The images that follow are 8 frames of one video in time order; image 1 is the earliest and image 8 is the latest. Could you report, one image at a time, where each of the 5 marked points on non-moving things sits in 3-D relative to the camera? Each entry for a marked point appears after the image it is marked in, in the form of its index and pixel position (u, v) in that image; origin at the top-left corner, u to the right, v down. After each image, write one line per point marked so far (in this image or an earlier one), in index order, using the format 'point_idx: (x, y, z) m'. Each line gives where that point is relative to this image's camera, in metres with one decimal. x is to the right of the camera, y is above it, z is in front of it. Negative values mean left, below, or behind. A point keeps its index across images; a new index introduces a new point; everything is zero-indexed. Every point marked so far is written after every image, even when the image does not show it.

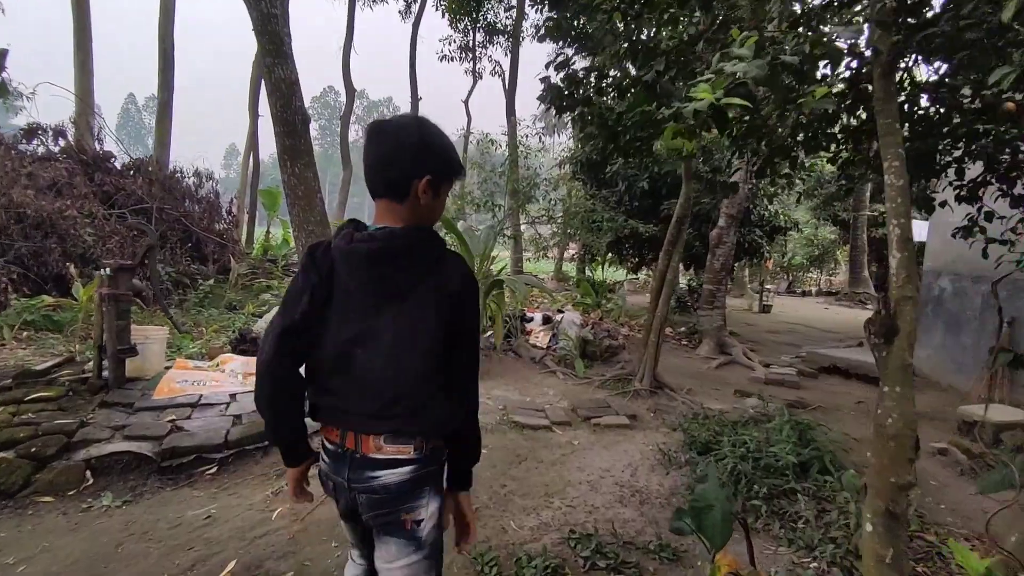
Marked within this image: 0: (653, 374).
0: (+1.4, -0.8, +5.2) m
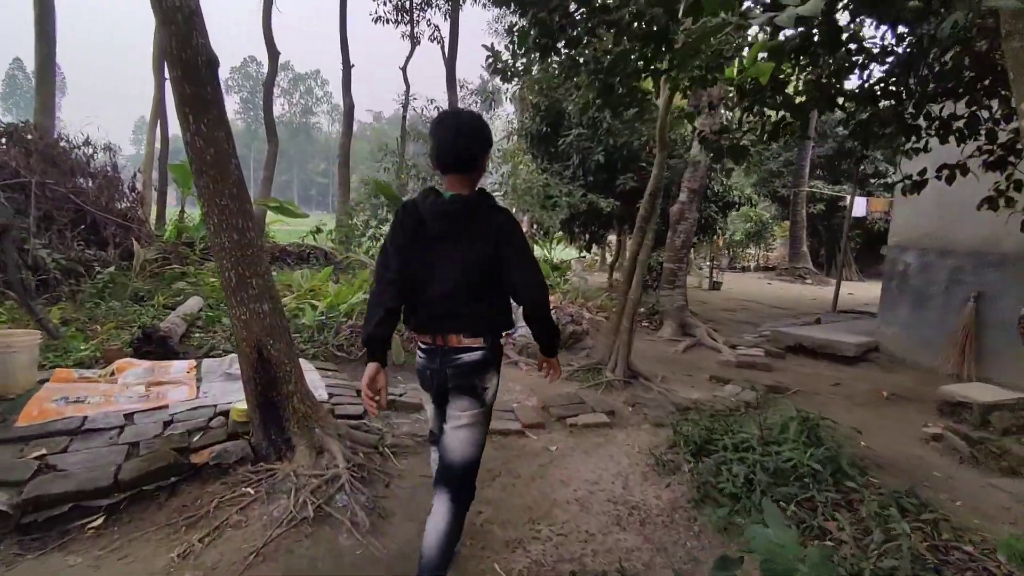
0: (+1.0, -0.7, +4.8) m
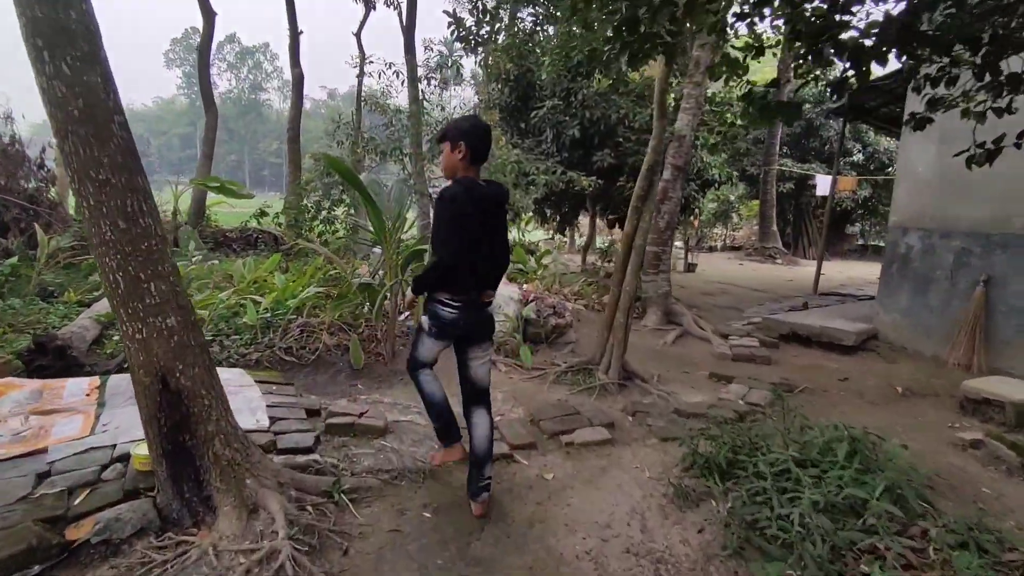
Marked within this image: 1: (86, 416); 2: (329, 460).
0: (+0.9, -0.6, +4.2) m
1: (-2.2, -0.7, +2.8) m
2: (-0.9, -0.8, +2.6) m
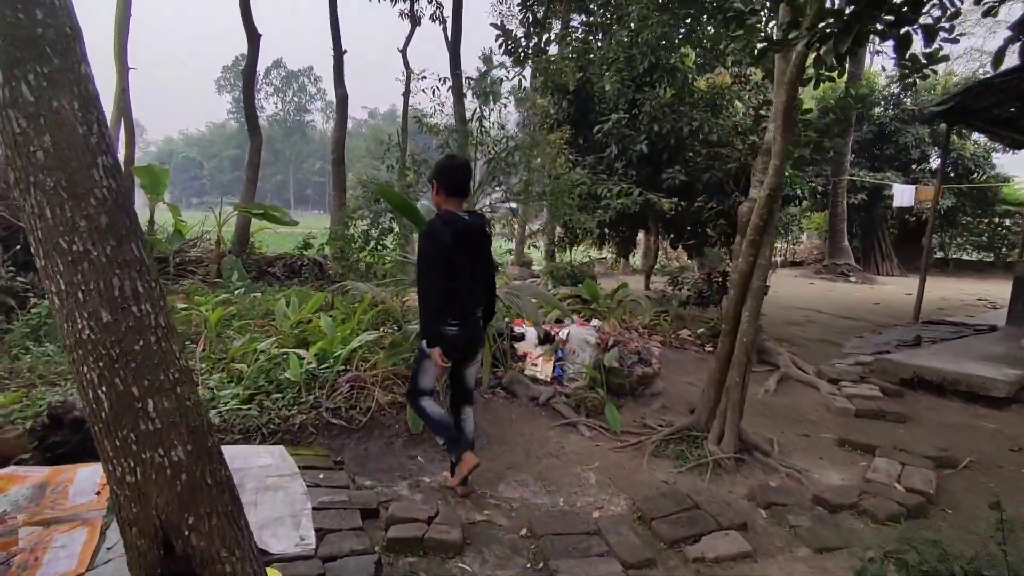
0: (+1.4, -0.9, +3.4) m
1: (-1.7, -1.0, +2.2) m
2: (-0.4, -1.1, +2.0) m
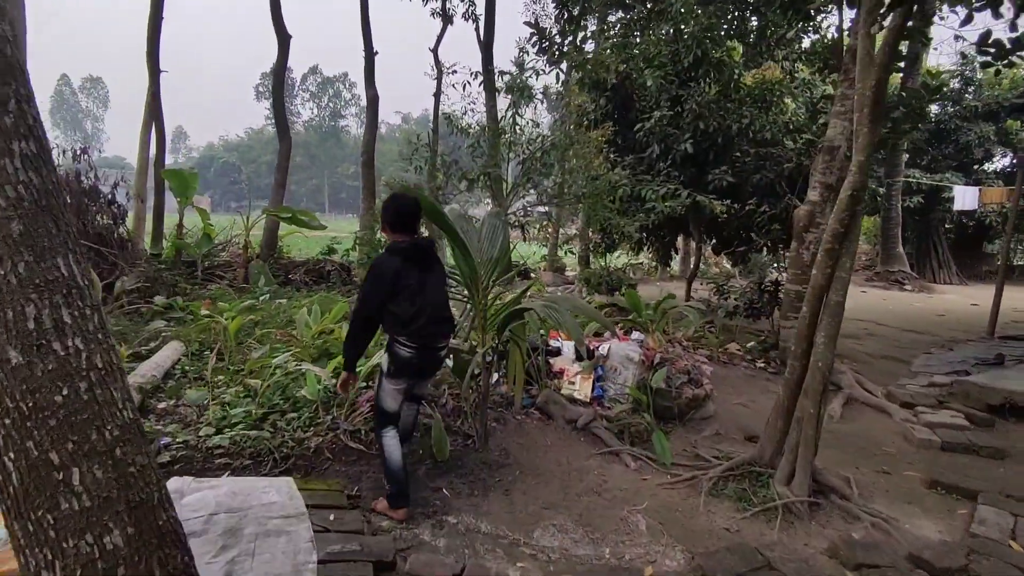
0: (+1.6, -1.0, +2.9) m
1: (-1.6, -1.0, +1.9) m
2: (-0.3, -1.2, +1.6) m
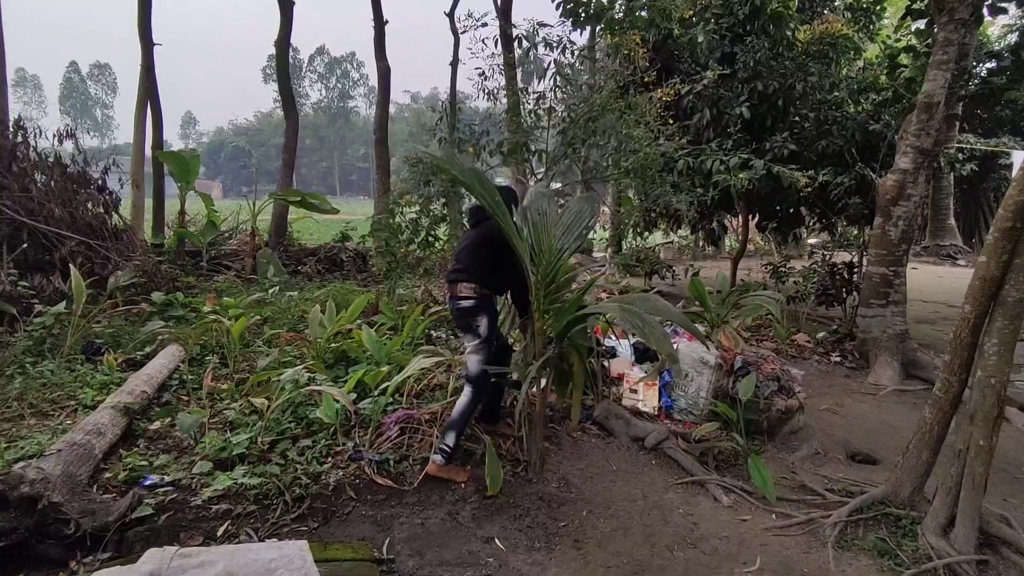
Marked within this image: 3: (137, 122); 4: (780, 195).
0: (+1.9, -1.0, +2.3) m
1: (-1.3, -1.1, +1.3) m
2: (0.0, -1.3, +1.0) m
3: (-5.7, +2.5, +8.3) m
4: (+3.1, +1.1, +6.4) m
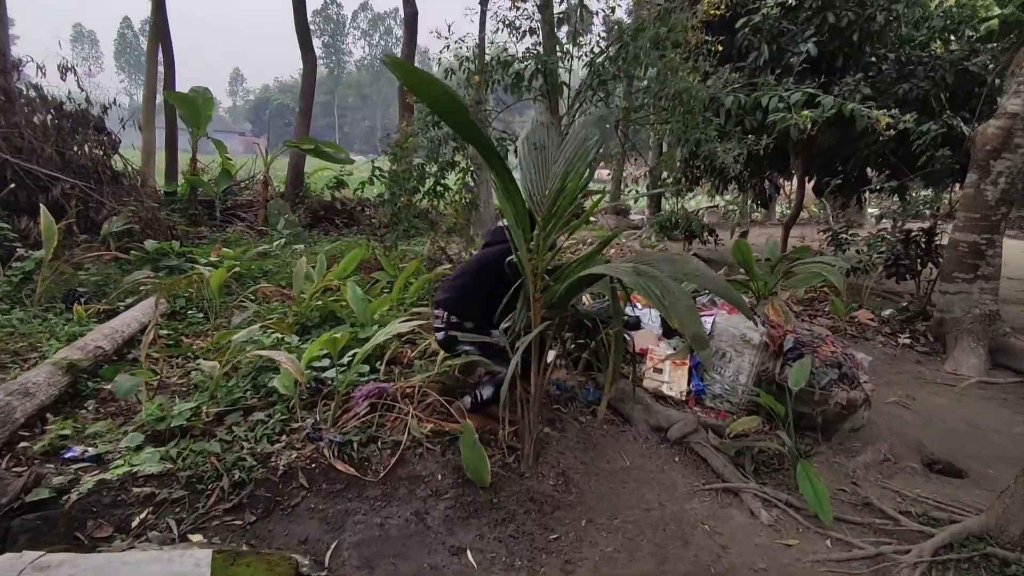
0: (+1.8, -0.9, +1.6) m
1: (-1.5, -0.9, +0.9) m
2: (-0.2, -1.2, +0.5) m
3: (-5.2, +3.3, +7.9) m
4: (+3.4, +1.4, +5.5) m
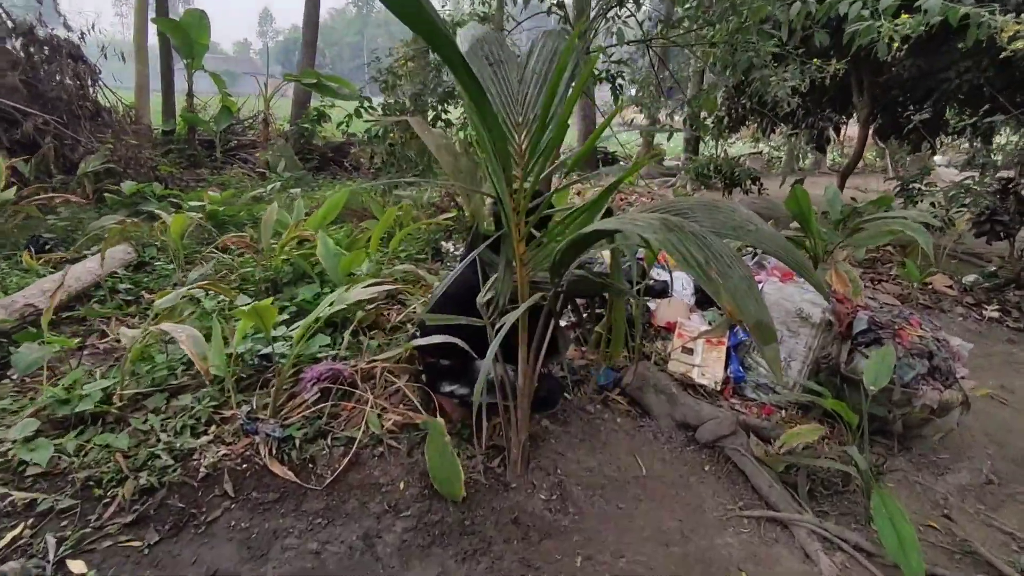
0: (+1.7, -0.8, +1.0) m
1: (-1.6, -0.9, +0.5) m
2: (-0.4, -1.2, 0.0) m
3: (-4.9, +4.0, +7.2) m
4: (+3.5, +1.7, +4.6) m
